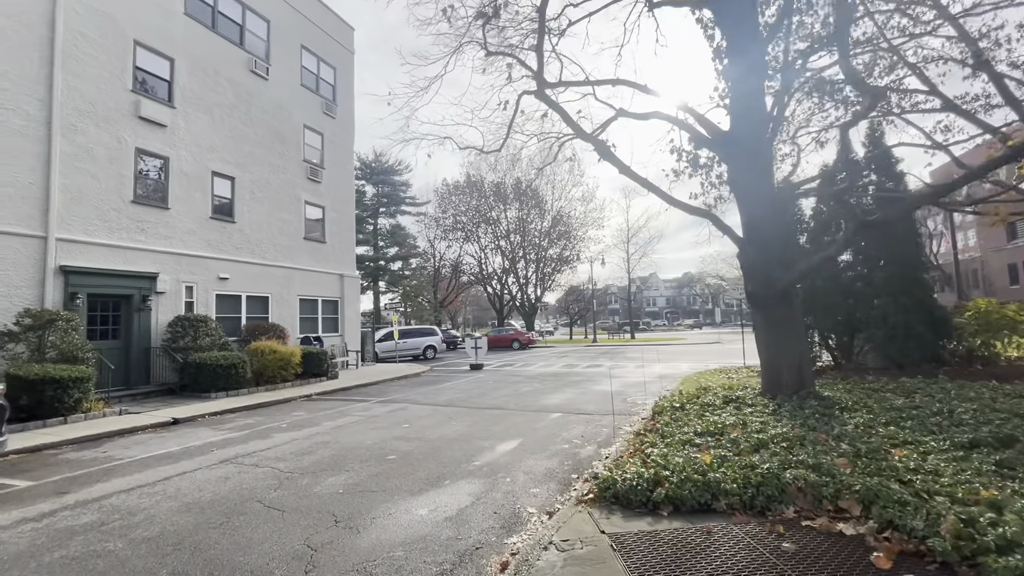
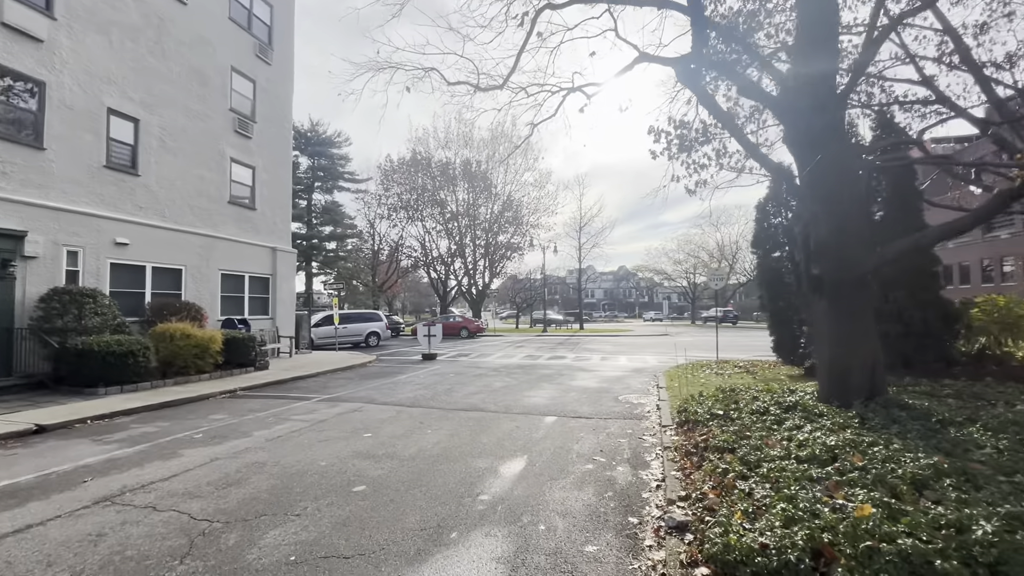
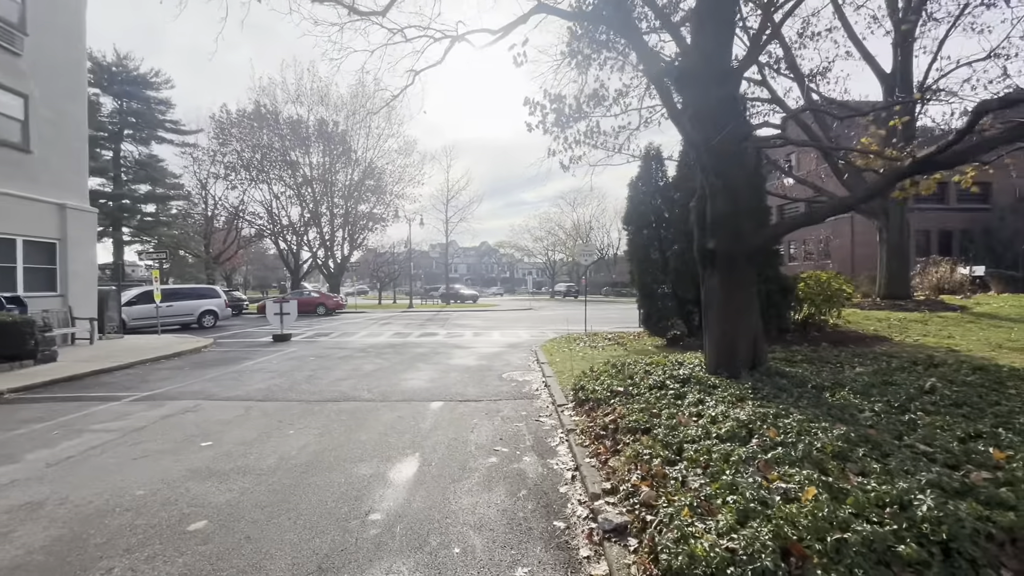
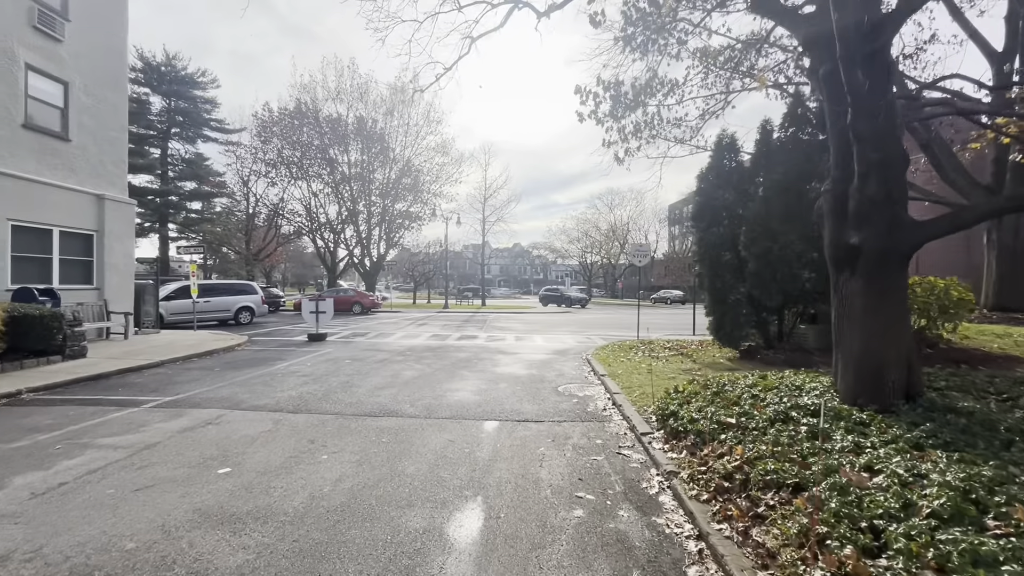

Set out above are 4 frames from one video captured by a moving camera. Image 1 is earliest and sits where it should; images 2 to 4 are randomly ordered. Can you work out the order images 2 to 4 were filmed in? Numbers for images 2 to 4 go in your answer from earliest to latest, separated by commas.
2, 3, 4
